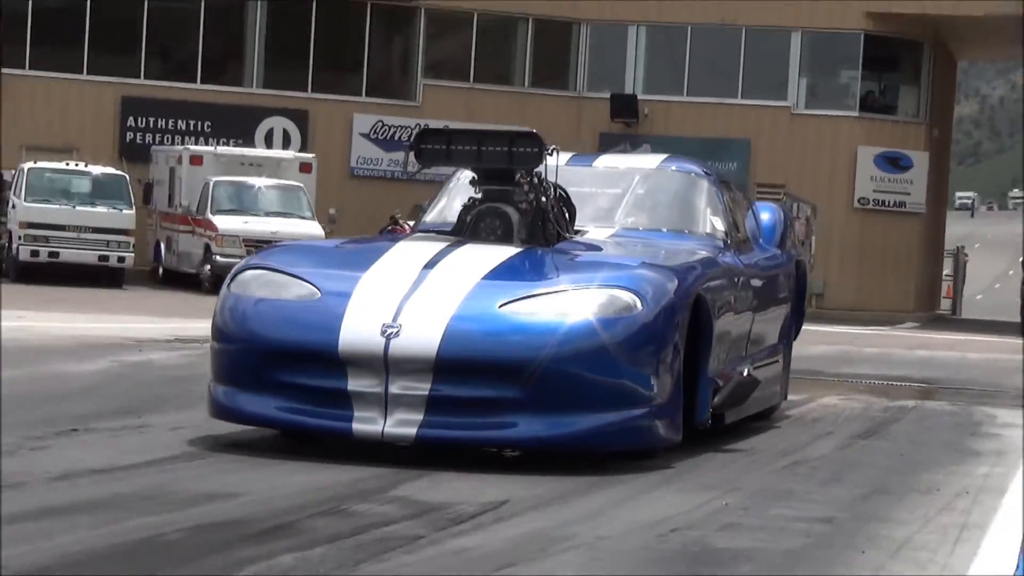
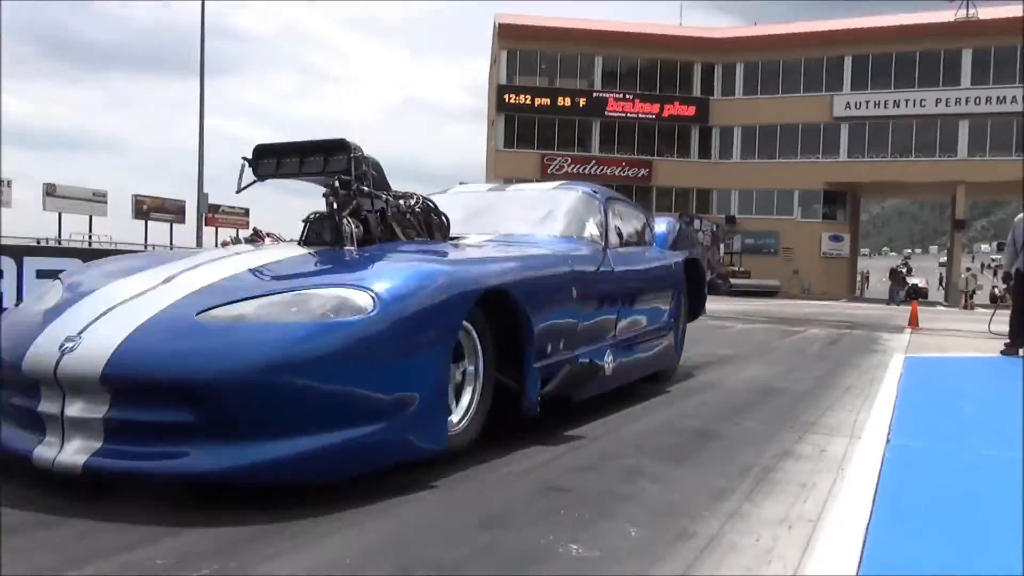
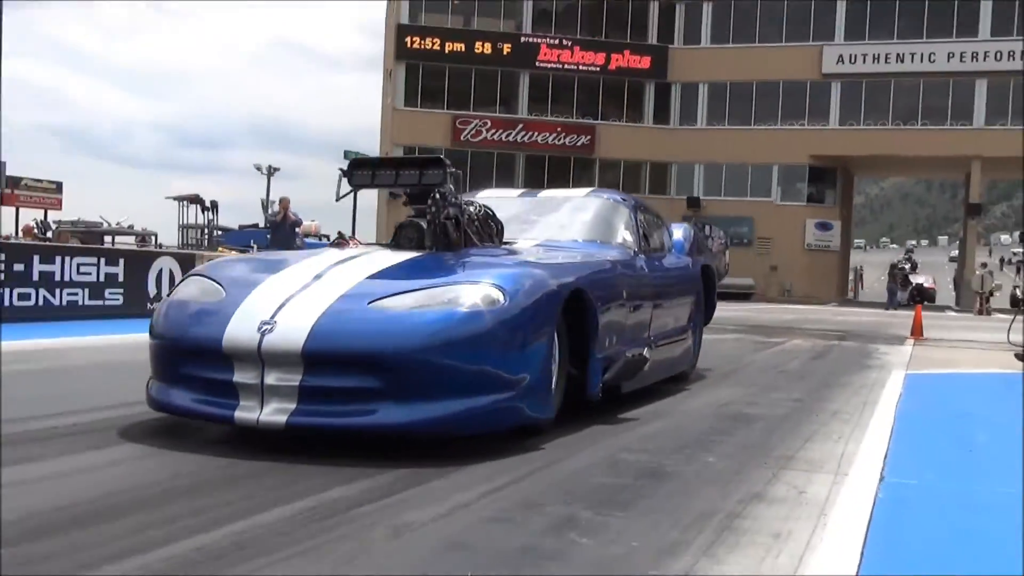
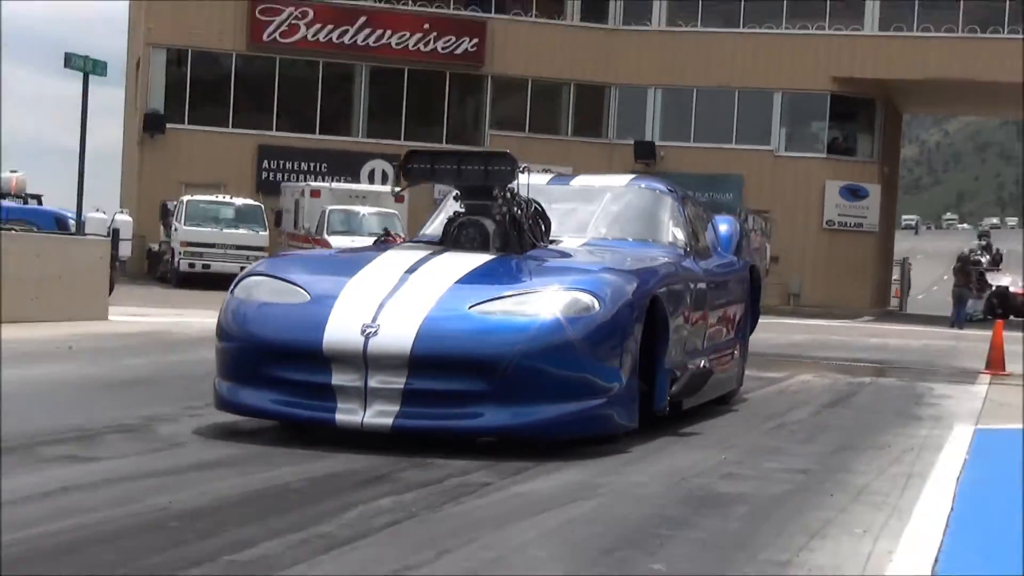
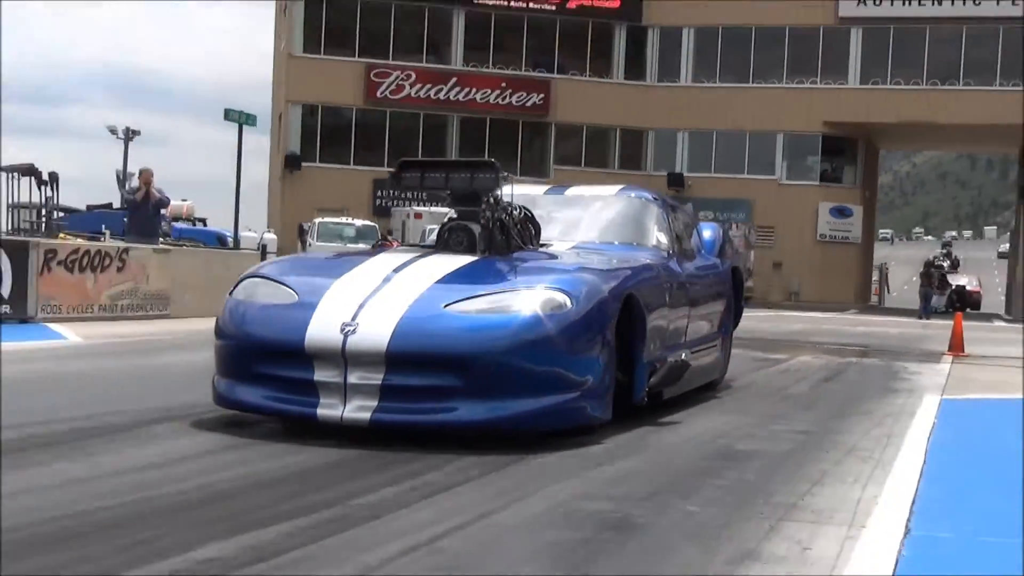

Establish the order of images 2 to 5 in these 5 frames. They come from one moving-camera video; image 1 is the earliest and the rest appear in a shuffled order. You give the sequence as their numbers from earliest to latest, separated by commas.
4, 5, 3, 2
